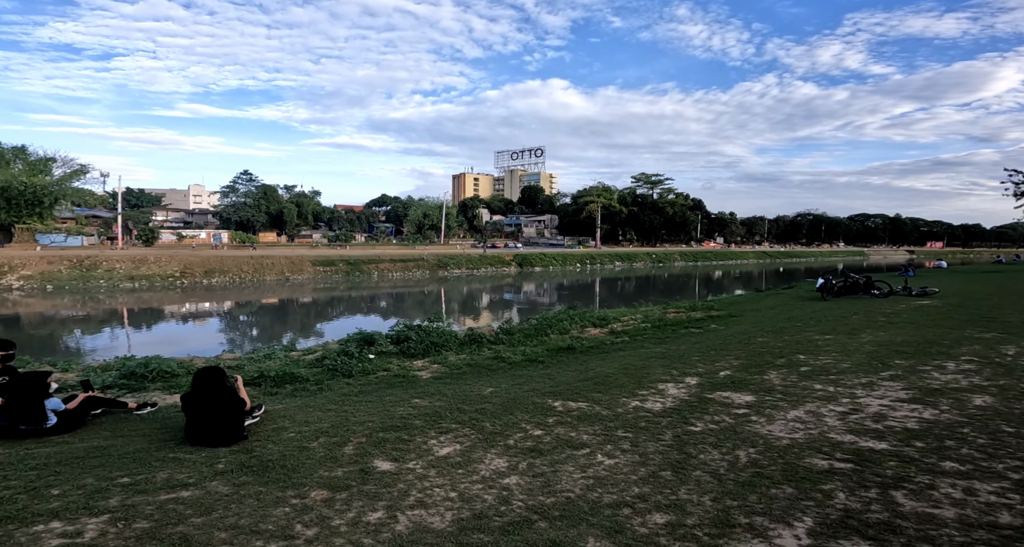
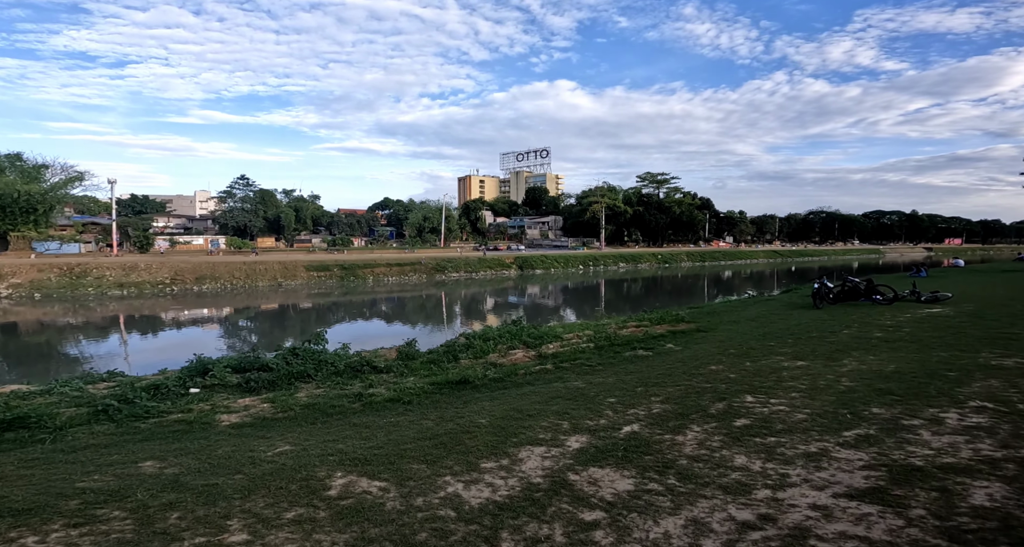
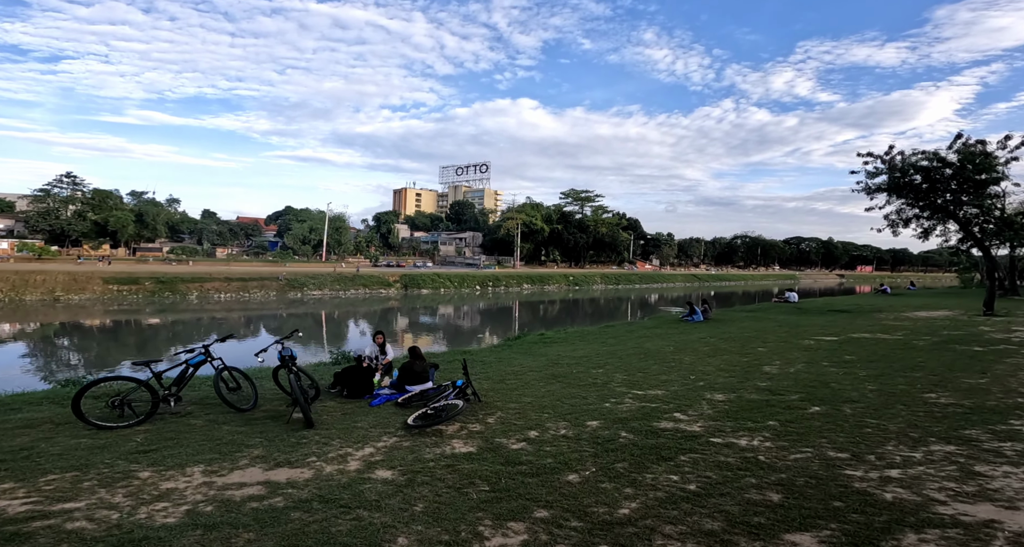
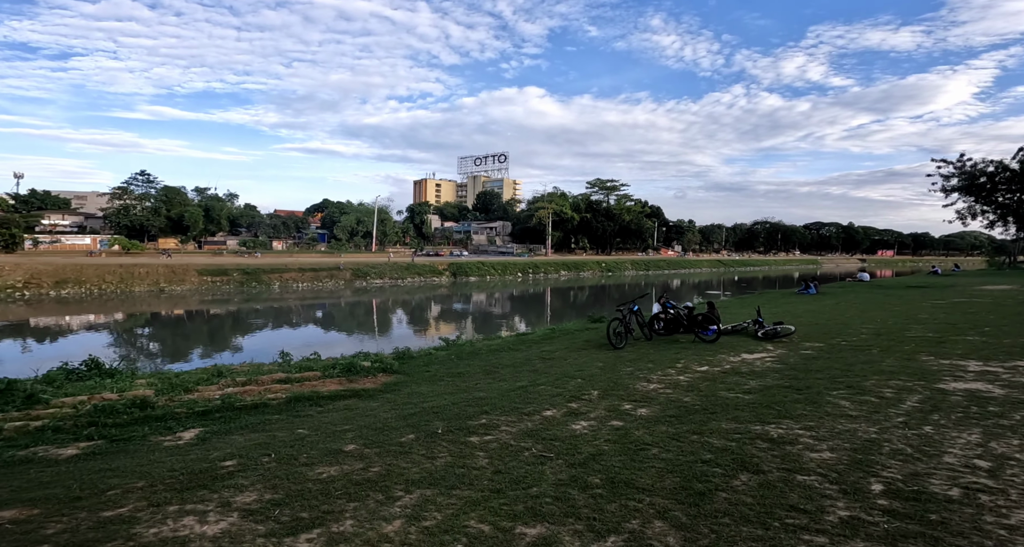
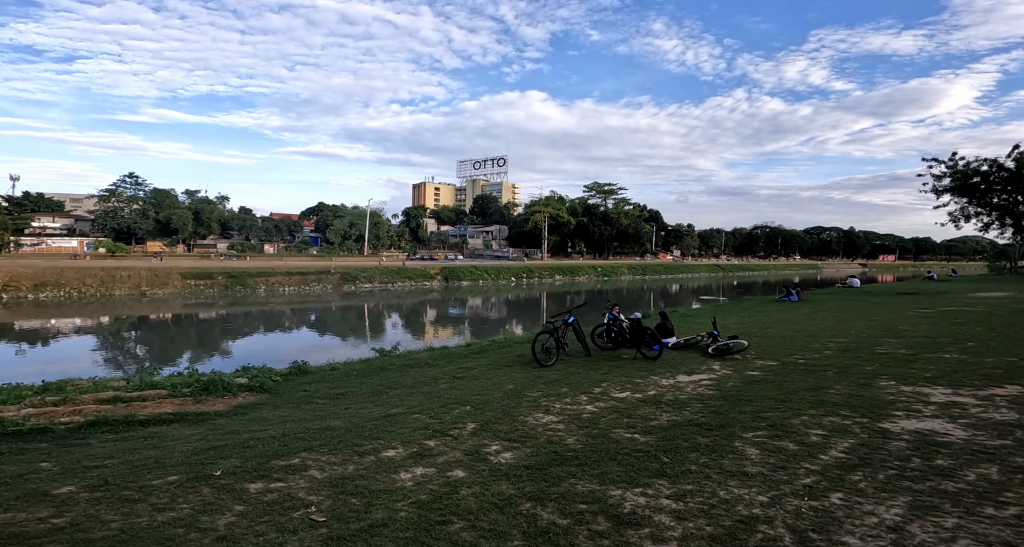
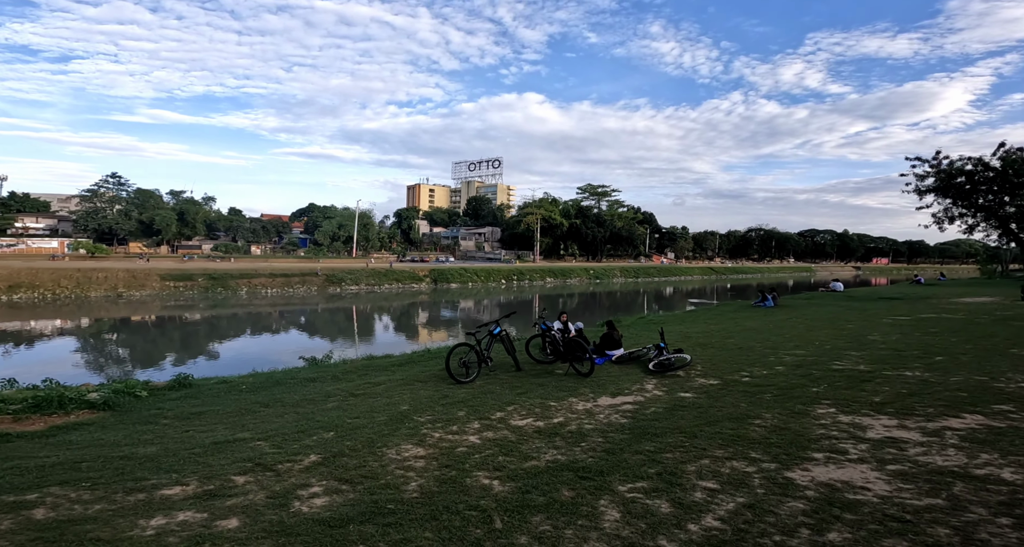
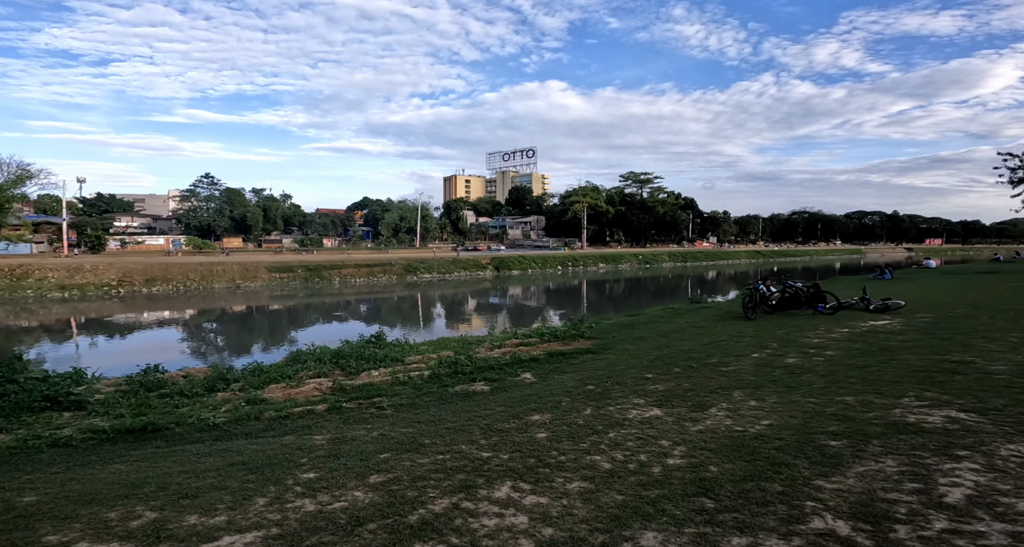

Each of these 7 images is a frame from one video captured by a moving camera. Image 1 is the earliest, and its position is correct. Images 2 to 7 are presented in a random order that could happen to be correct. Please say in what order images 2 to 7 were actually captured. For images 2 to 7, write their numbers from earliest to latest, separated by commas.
2, 7, 4, 5, 6, 3
